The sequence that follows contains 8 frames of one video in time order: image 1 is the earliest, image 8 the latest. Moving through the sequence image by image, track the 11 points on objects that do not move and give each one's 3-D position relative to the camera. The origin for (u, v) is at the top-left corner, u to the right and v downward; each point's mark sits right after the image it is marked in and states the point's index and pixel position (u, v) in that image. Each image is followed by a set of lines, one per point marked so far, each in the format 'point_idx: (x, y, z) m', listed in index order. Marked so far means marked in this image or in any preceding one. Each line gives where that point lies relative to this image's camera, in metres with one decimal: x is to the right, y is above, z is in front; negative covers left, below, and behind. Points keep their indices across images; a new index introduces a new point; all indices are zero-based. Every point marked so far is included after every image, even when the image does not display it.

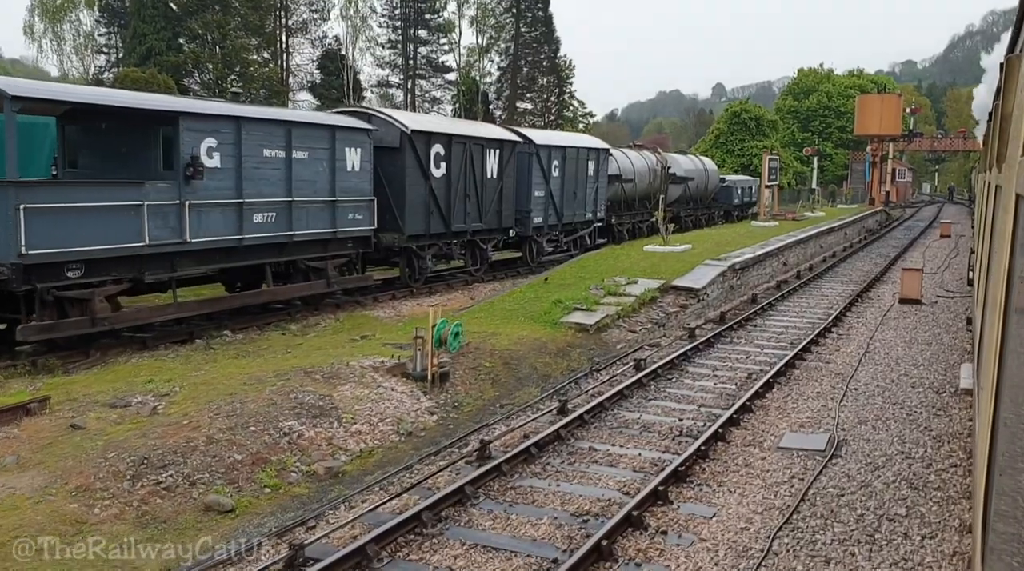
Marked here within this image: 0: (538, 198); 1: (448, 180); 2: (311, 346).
0: (+0.6, +1.8, +19.9) m
1: (-1.1, +1.8, +16.4) m
2: (-2.3, -0.7, +11.1) m
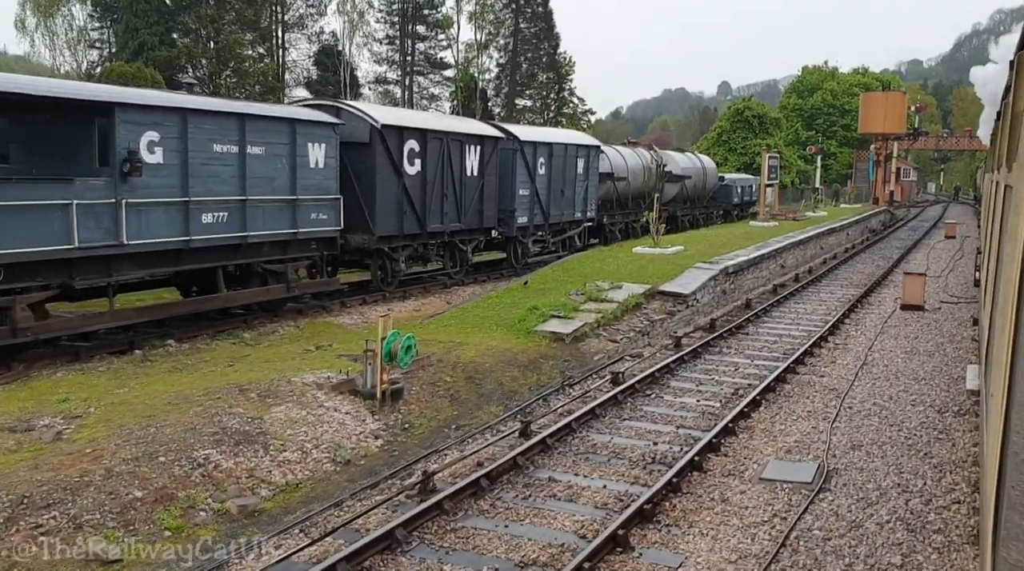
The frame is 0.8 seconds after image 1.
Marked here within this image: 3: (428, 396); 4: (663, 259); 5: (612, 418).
0: (+0.2, +1.8, +19.0) m
1: (-1.4, +1.8, +15.5) m
2: (-2.7, -0.8, +10.2) m
3: (-0.8, -1.1, +9.3) m
4: (+2.8, +0.5, +17.4) m
5: (+1.0, -1.3, +9.3) m
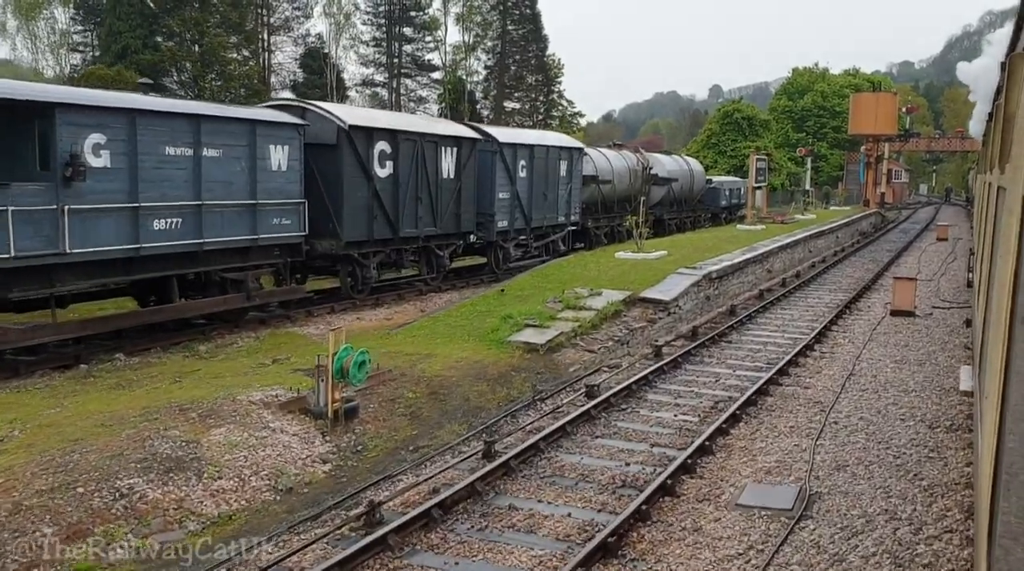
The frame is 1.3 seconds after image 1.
0: (-0.2, +1.7, +18.4) m
1: (-1.8, +1.6, +15.0) m
2: (-3.1, -0.9, +9.6) m
3: (-1.2, -1.2, +8.7) m
4: (+2.4, +0.4, +16.8) m
5: (+0.7, -1.4, +8.8) m
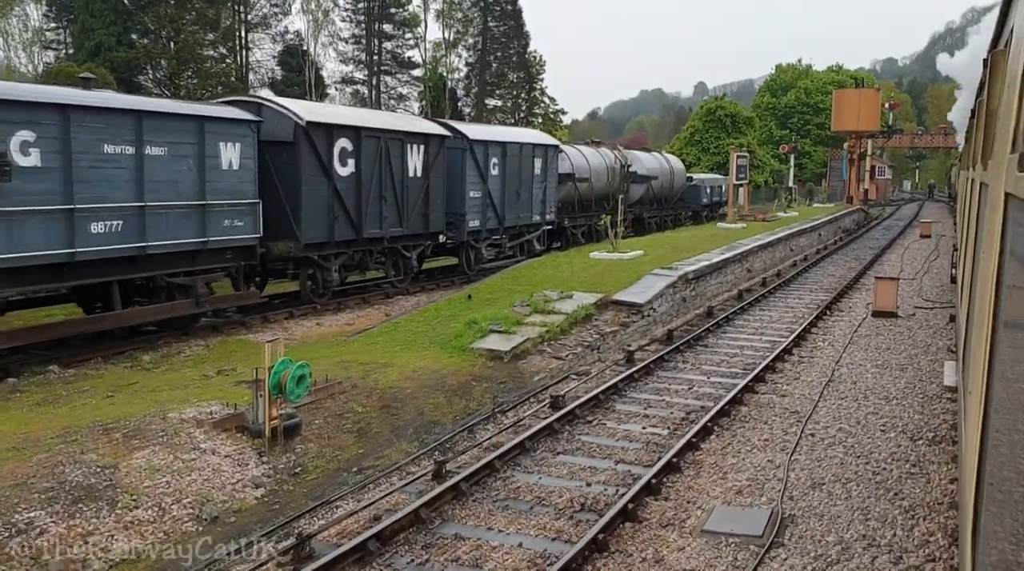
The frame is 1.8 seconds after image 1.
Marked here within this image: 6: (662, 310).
0: (-0.7, +1.6, +17.8) m
1: (-2.3, +1.6, +14.4) m
2: (-3.5, -1.0, +9.0) m
3: (-1.5, -1.2, +8.1) m
4: (+1.8, +0.4, +16.3) m
5: (+0.3, -1.4, +8.2) m
6: (+2.3, -0.4, +14.5) m
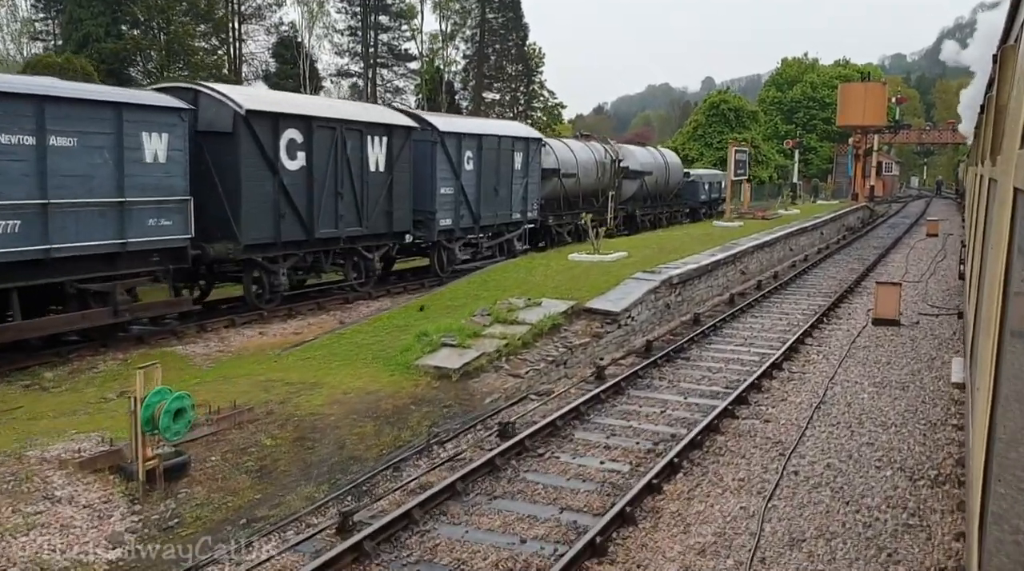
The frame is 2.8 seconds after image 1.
0: (-1.2, +1.6, +16.6) m
1: (-2.8, +1.5, +13.1) m
2: (-4.0, -1.1, +7.8) m
3: (-2.1, -1.3, +6.9) m
4: (+1.4, +0.3, +15.1) m
5: (-0.2, -1.5, +7.0) m
6: (+1.8, -0.5, +13.3) m
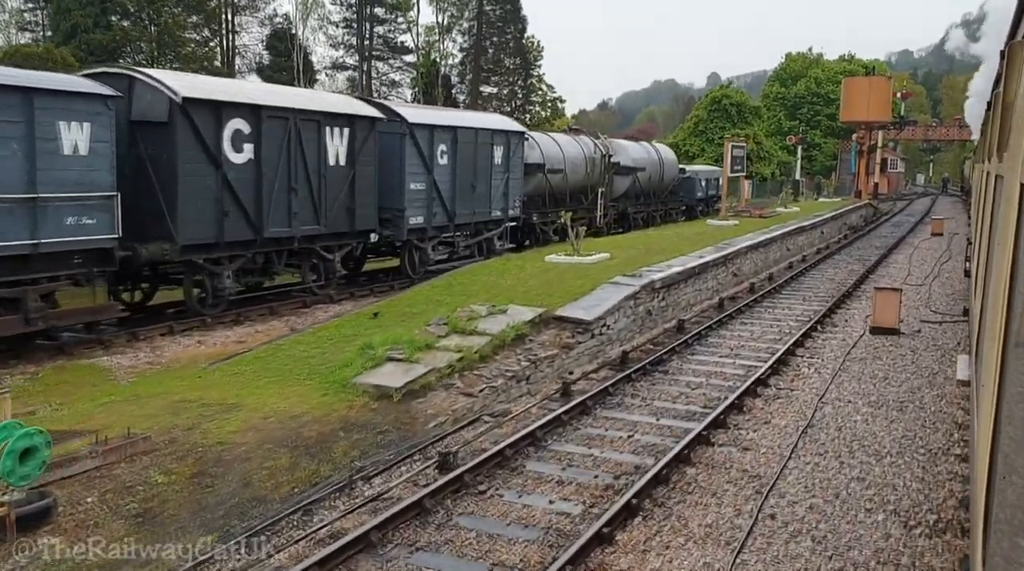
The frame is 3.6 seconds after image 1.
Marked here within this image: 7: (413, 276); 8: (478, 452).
0: (-1.6, +1.5, +15.6) m
1: (-3.2, +1.5, +12.1) m
2: (-4.4, -1.1, +6.8) m
3: (-2.5, -1.4, +5.9) m
4: (+1.0, +0.2, +14.0) m
5: (-0.7, -1.6, +6.0) m
6: (+1.4, -0.5, +12.2) m
7: (-1.7, +0.2, +16.0) m
8: (-0.3, -1.4, +7.8) m
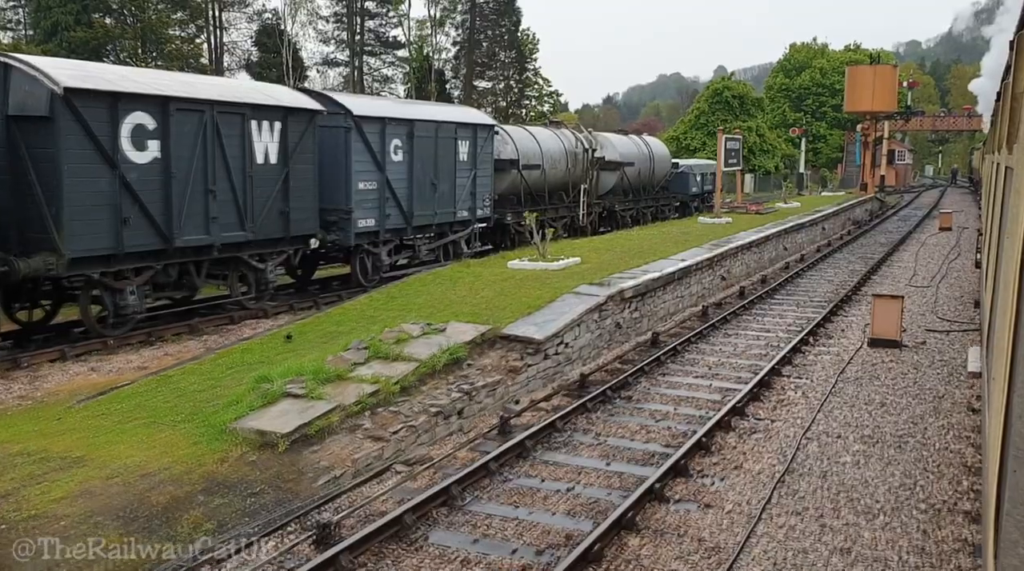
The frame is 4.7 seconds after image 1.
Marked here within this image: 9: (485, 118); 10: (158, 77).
0: (-2.2, +1.4, +14.1) m
1: (-3.9, +1.3, +10.7) m
2: (-5.1, -1.3, +5.3) m
3: (-3.2, -1.6, +4.4) m
4: (+0.4, +0.1, +12.5) m
5: (-1.4, -1.8, +4.5) m
6: (+0.7, -0.7, +10.7) m
7: (-2.2, 0.0, +14.5) m
8: (-0.9, -1.5, +6.4) m
9: (-0.5, +3.1, +17.4) m
10: (-3.9, +2.3, +10.7) m
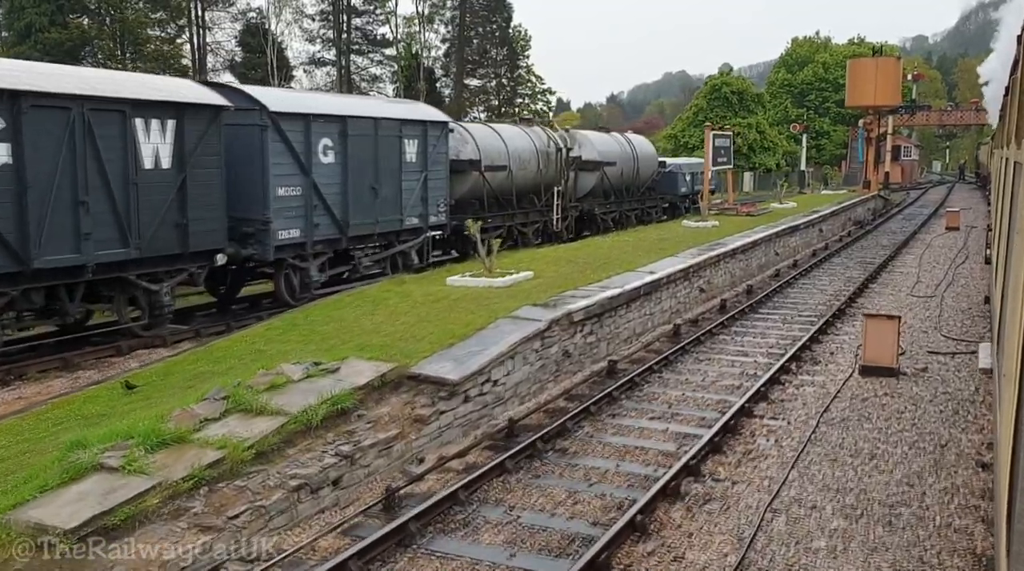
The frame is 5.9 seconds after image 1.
0: (-2.9, +1.1, +12.4) m
1: (-4.6, +1.0, +9.0) m
2: (-5.9, -1.6, +3.7) m
3: (-4.0, -1.9, +2.8) m
4: (-0.4, -0.1, +10.8) m
5: (-2.2, -2.1, +2.8) m
6: (0.0, -0.9, +9.0) m
7: (-3.0, -0.3, +12.8) m
8: (-1.7, -1.8, +4.7) m
9: (-1.2, +2.8, +15.7) m
10: (-4.7, +2.1, +9.0) m
